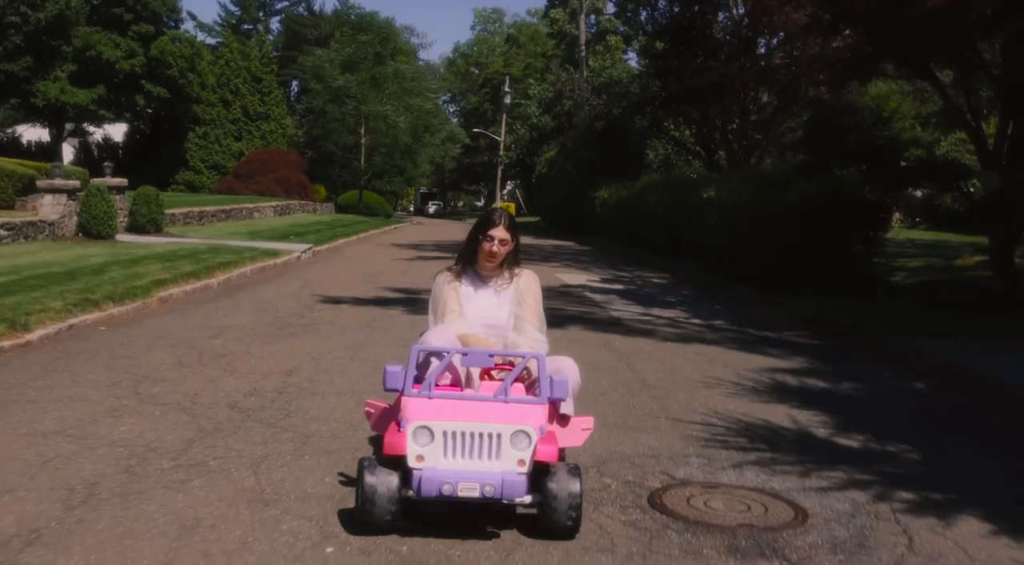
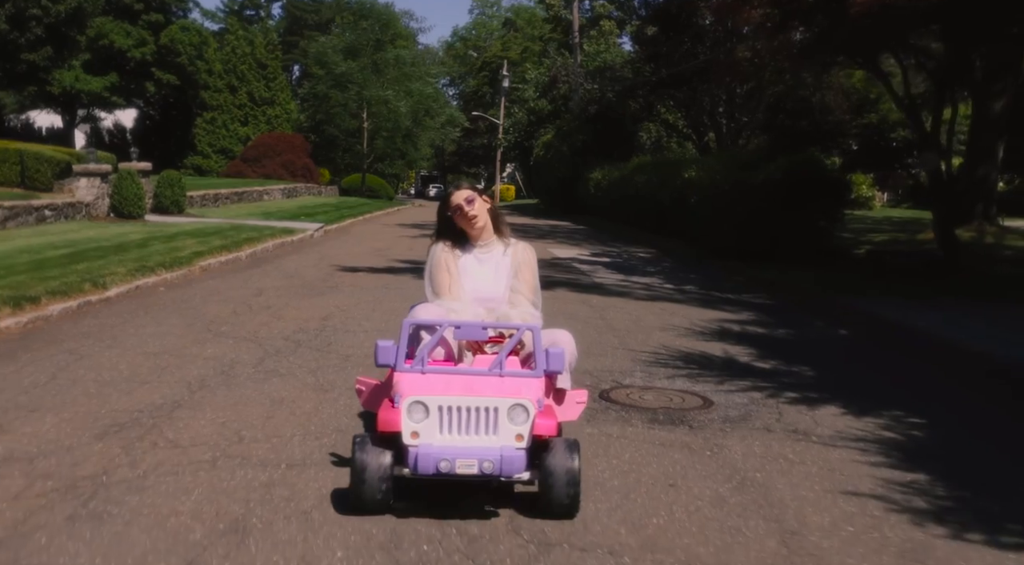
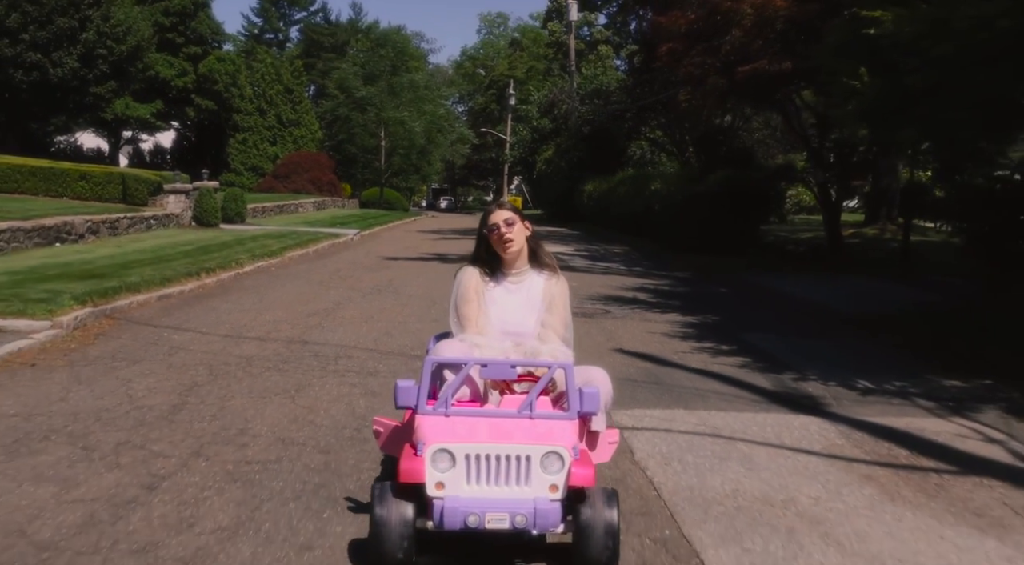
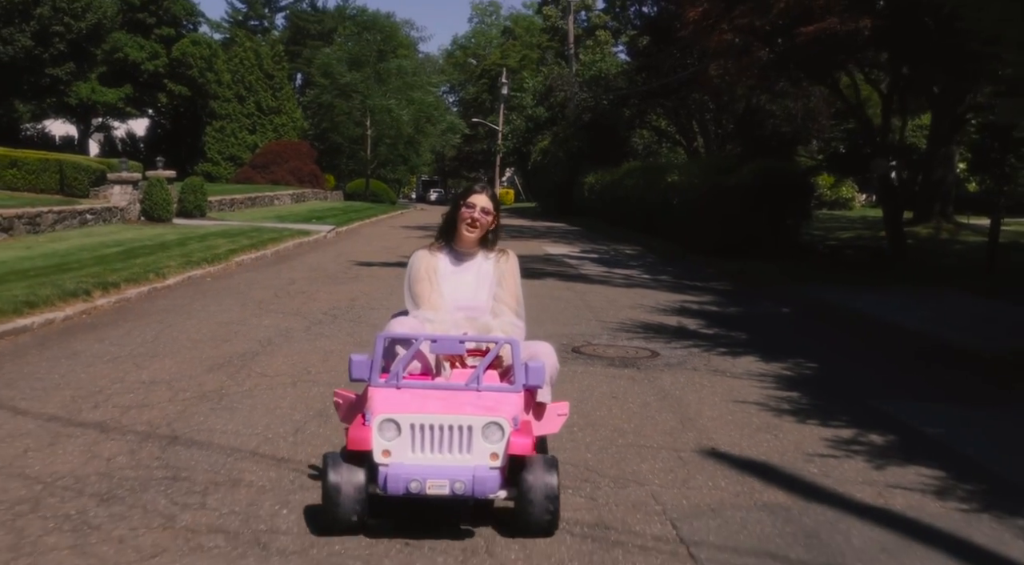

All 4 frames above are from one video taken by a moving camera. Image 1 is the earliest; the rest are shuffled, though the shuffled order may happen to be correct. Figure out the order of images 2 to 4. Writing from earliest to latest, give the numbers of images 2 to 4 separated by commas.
2, 4, 3
